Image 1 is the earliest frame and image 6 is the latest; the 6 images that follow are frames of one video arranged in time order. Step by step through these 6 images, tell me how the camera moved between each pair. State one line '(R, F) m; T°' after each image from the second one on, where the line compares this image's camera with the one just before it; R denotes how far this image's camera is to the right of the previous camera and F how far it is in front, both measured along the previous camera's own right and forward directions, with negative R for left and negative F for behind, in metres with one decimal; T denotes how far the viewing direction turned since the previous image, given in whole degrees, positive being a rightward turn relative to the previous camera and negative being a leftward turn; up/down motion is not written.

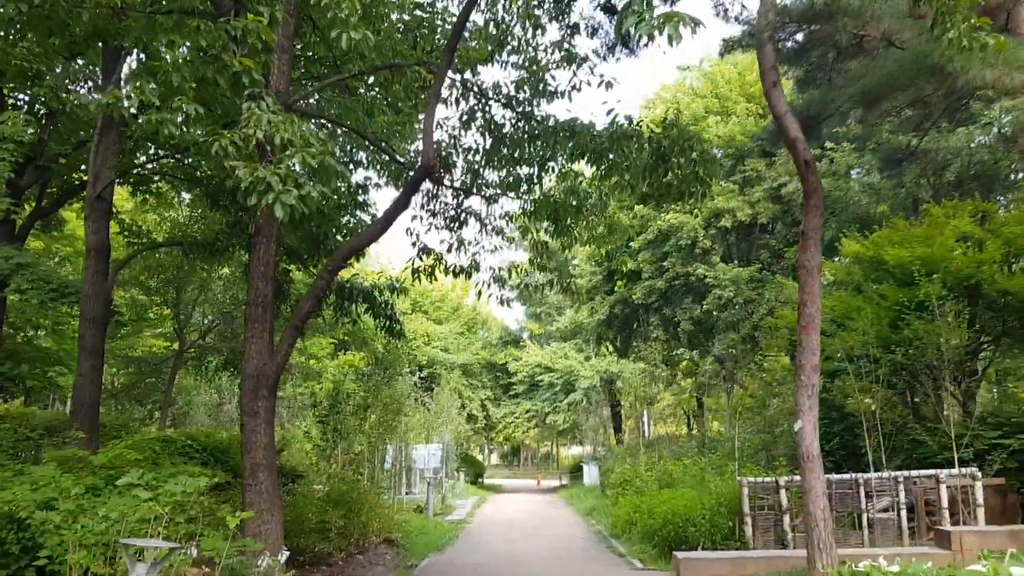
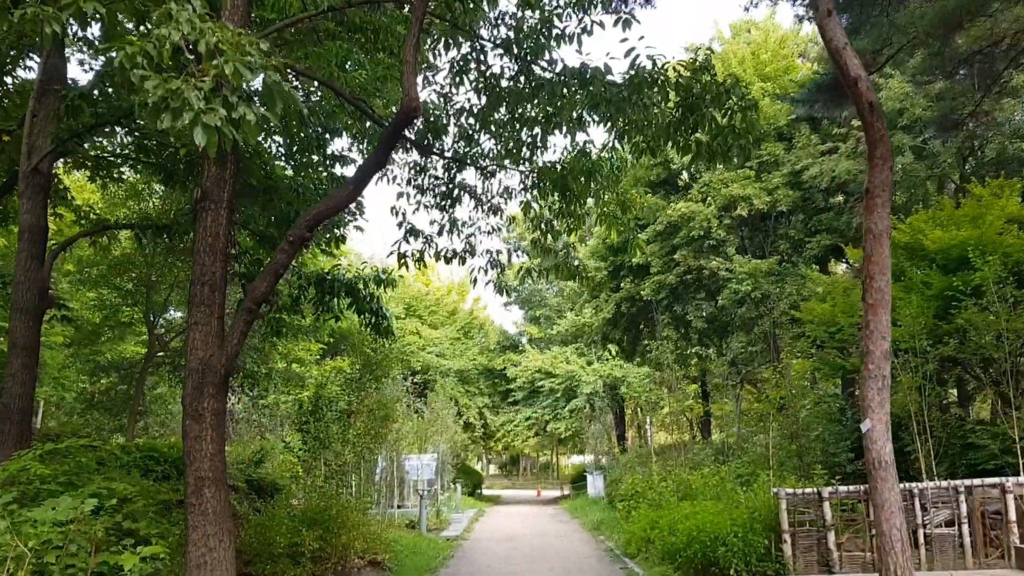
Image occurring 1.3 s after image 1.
(0.0, +1.1) m; 0°
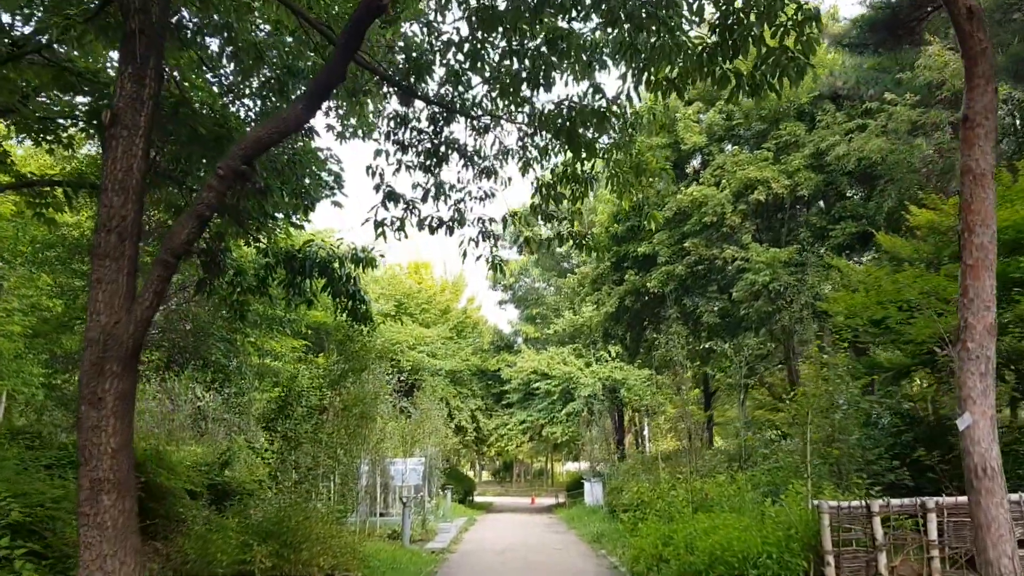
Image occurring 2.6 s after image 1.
(0.0, +1.1) m; 0°
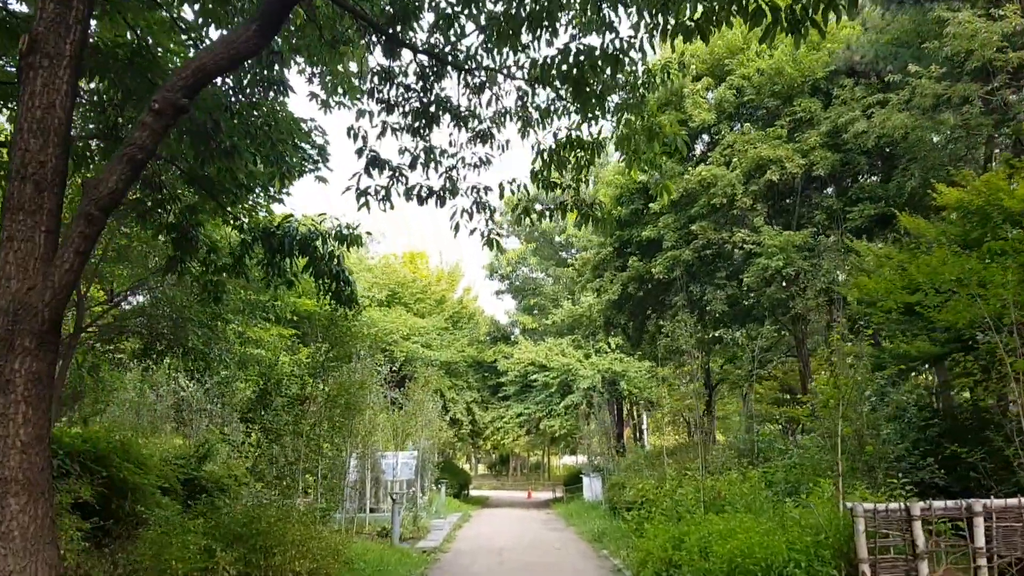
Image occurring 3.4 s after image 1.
(0.0, +0.7) m; 0°
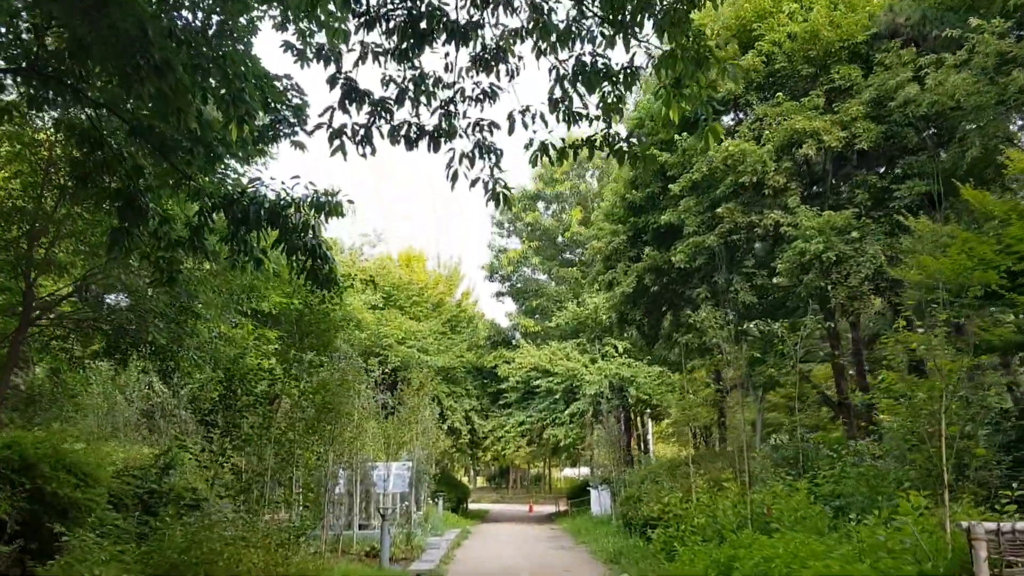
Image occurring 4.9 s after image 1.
(-0.1, +1.2) m; 0°
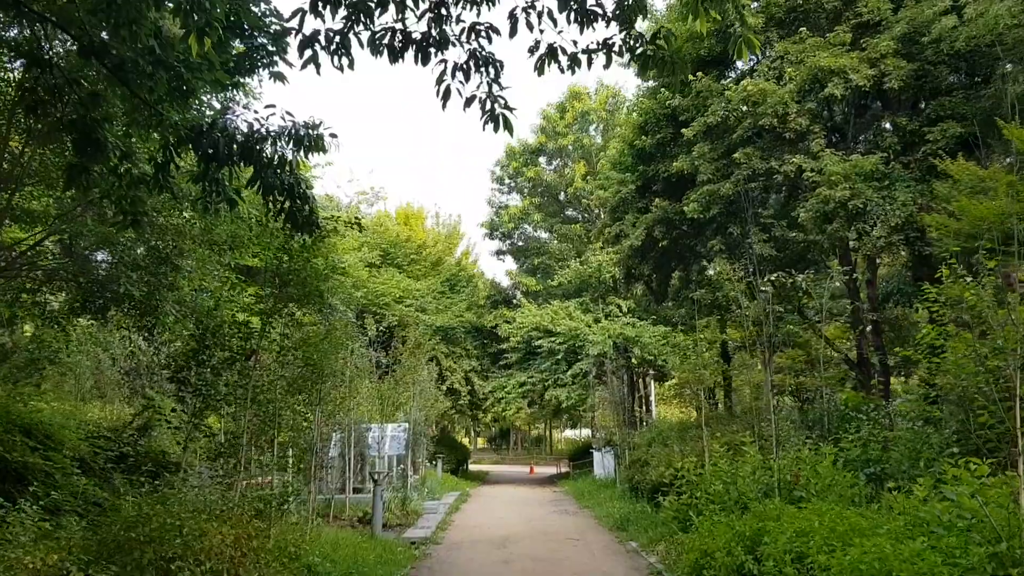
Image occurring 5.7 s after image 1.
(0.0, +0.6) m; 0°
